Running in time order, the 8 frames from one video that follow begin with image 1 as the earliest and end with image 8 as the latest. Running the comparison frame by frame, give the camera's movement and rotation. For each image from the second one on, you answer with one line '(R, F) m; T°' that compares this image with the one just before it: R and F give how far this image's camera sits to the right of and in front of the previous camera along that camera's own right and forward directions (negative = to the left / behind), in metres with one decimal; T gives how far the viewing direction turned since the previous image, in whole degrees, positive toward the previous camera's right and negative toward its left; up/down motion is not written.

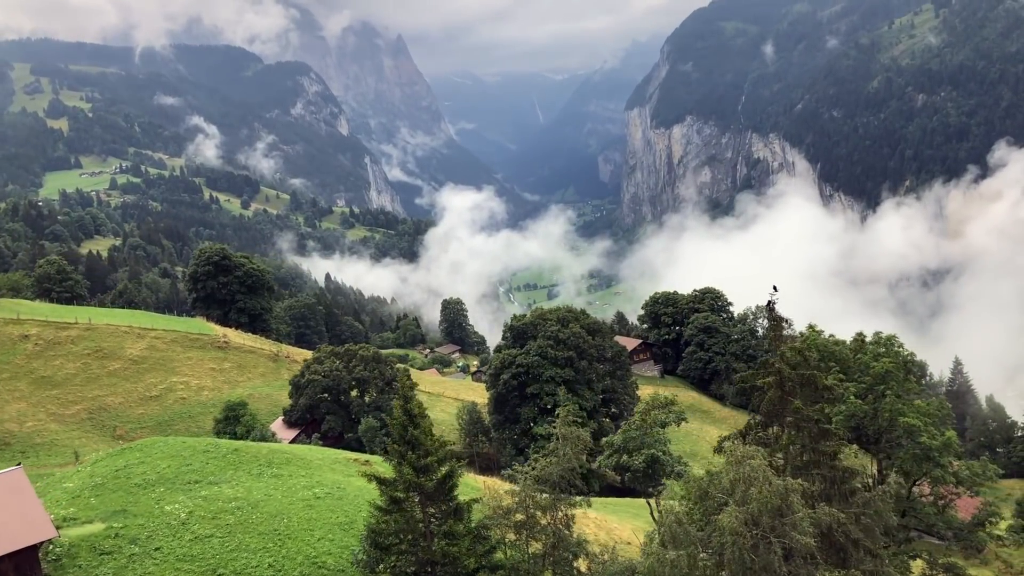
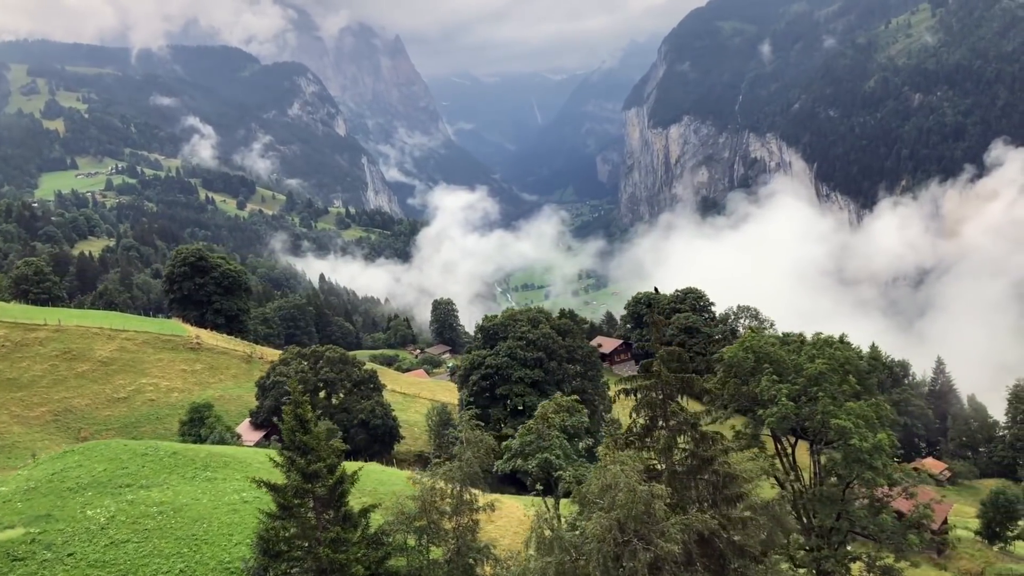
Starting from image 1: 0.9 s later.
(+2.6, +0.3) m; 0°
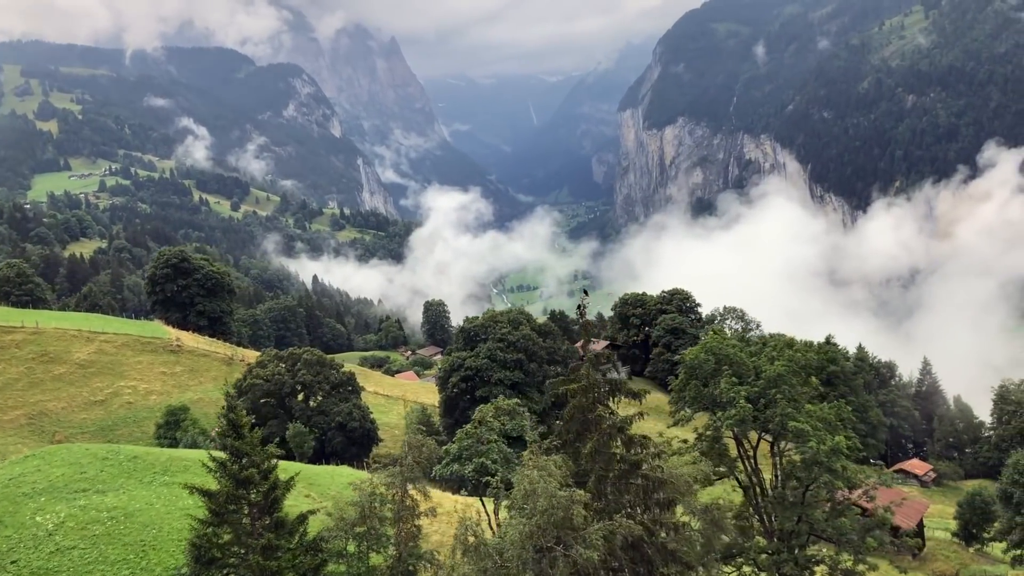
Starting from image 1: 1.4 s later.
(+1.4, +0.2) m; 0°
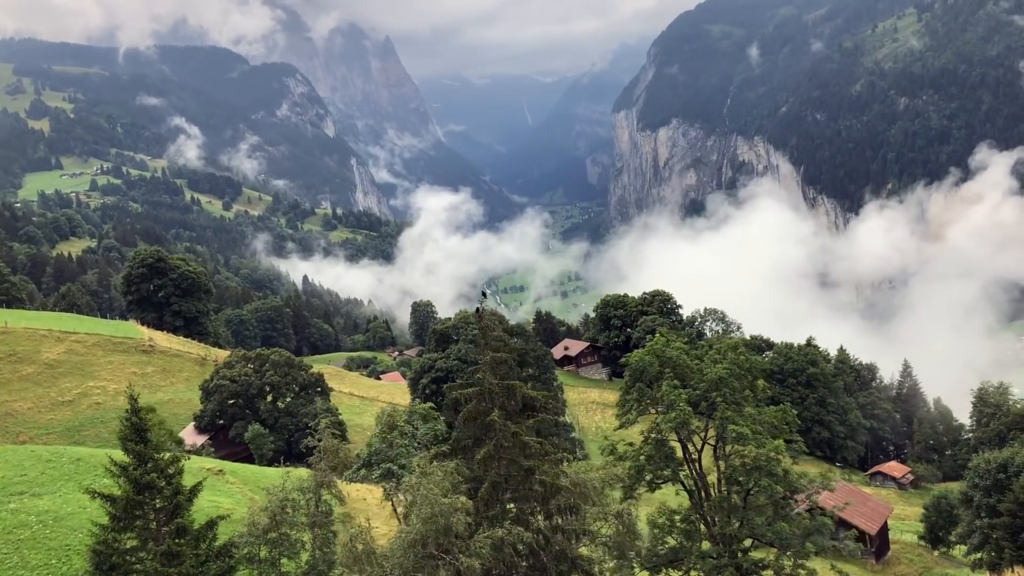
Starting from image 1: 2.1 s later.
(+2.0, +0.2) m; 0°
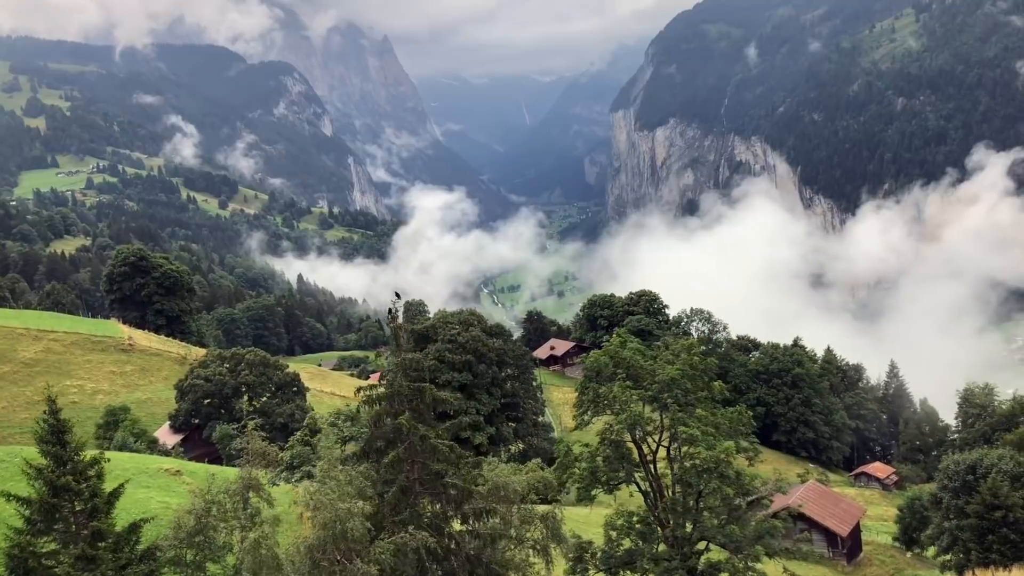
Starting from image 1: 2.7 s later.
(+1.7, +0.2) m; 0°
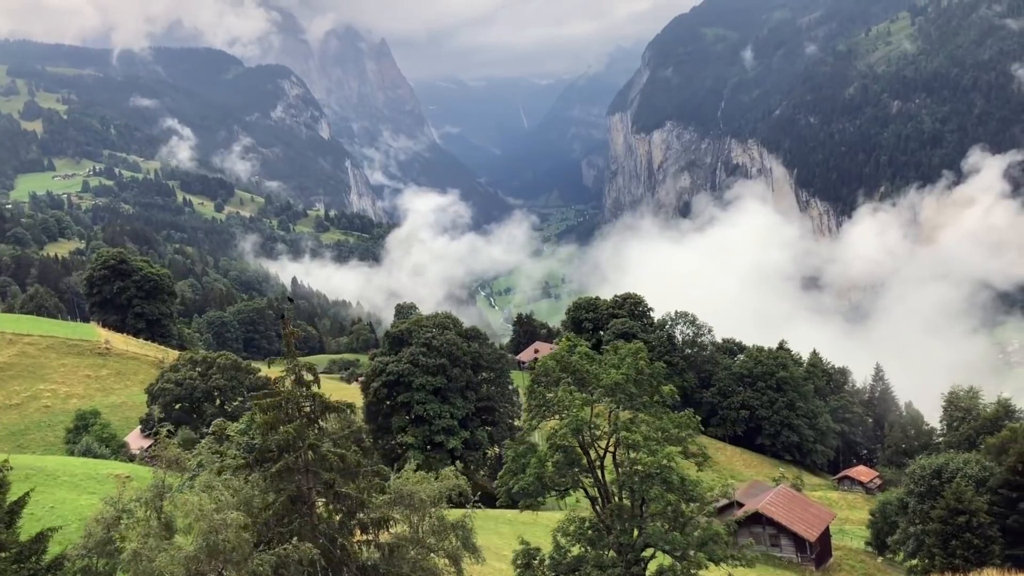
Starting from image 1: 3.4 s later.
(+2.0, +0.2) m; 0°
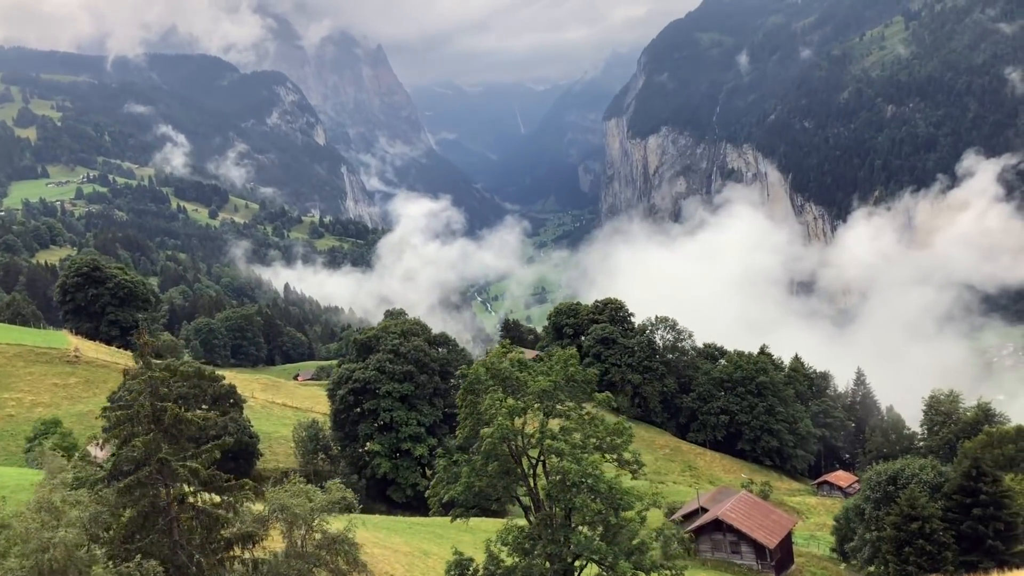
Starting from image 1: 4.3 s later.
(+2.6, +0.3) m; 0°
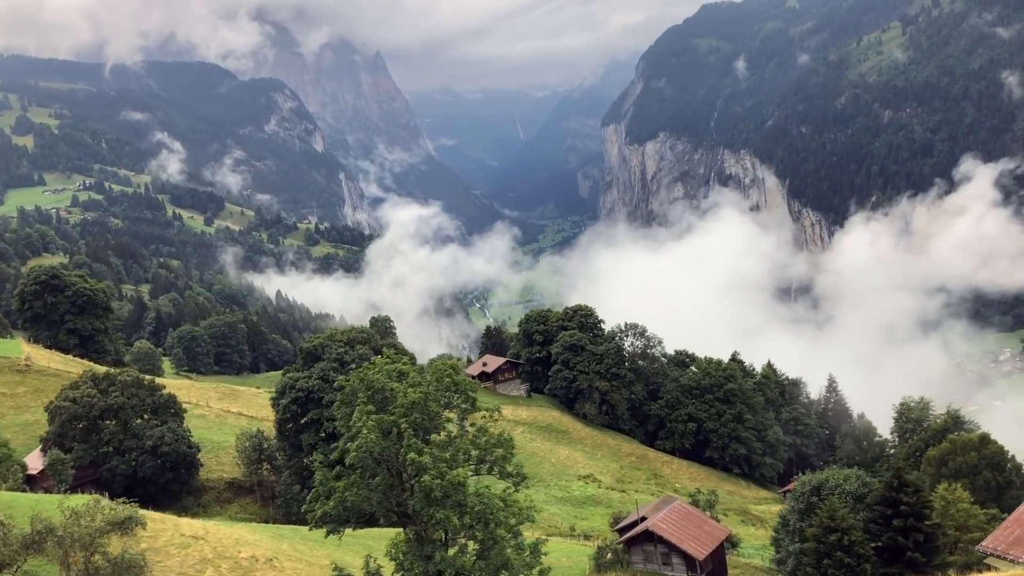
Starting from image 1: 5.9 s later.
(+4.5, +0.6) m; 0°
